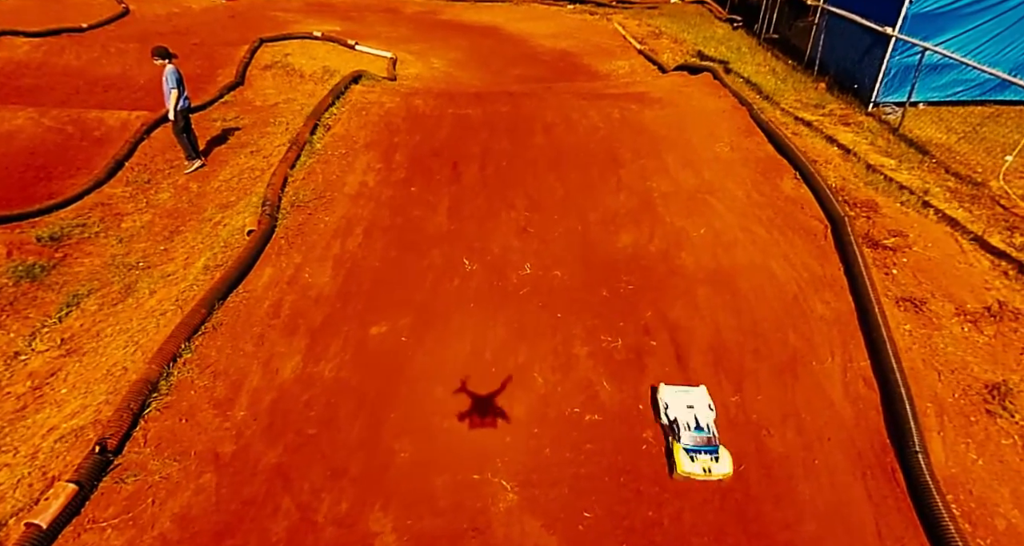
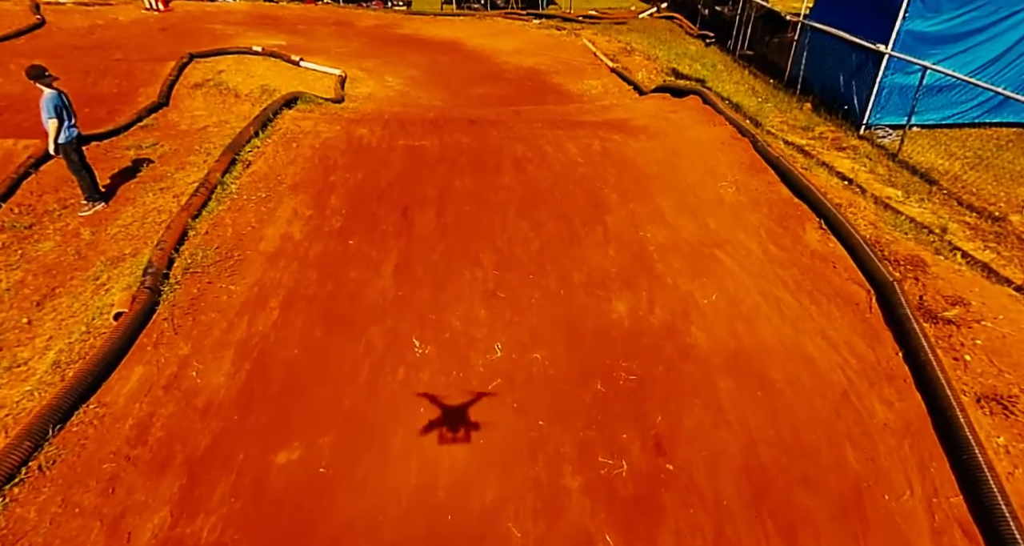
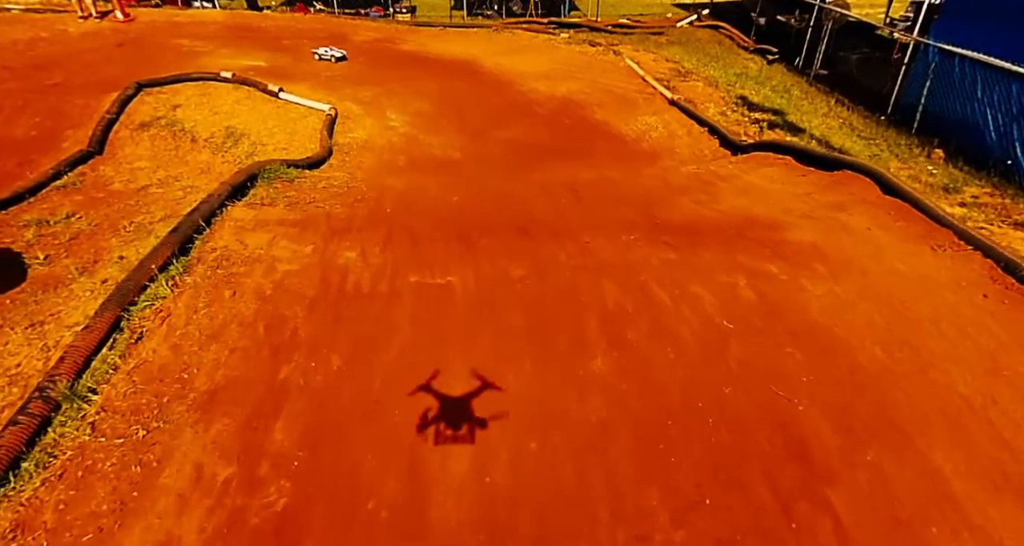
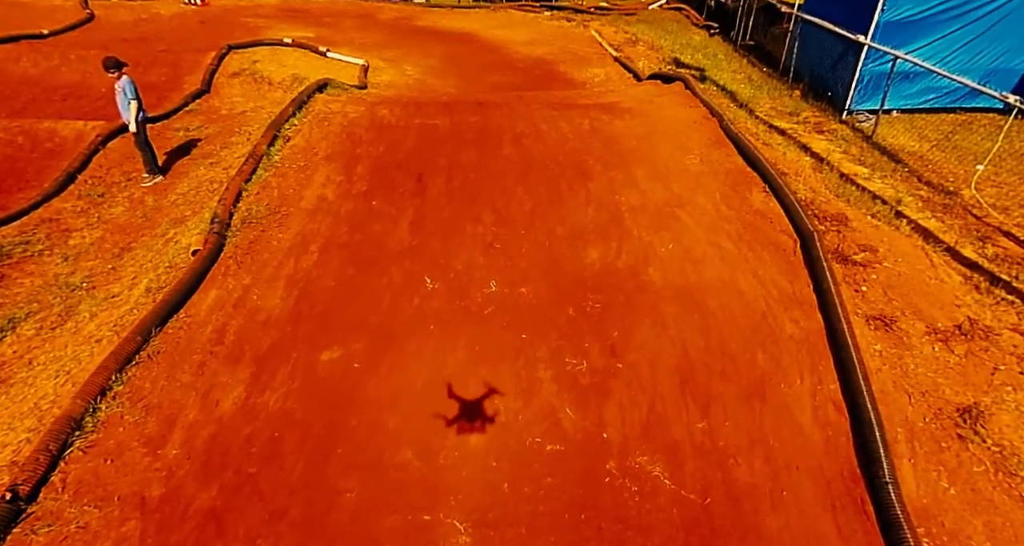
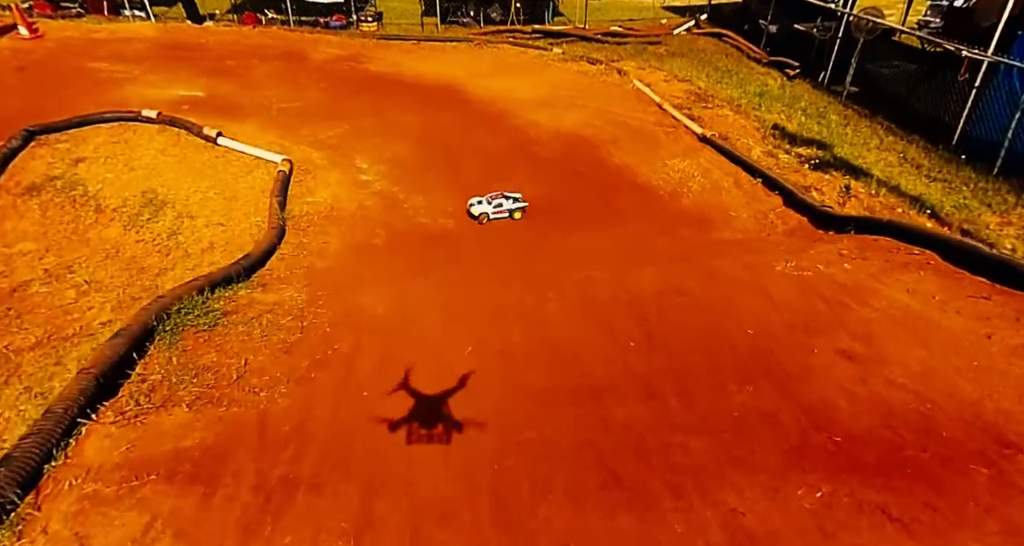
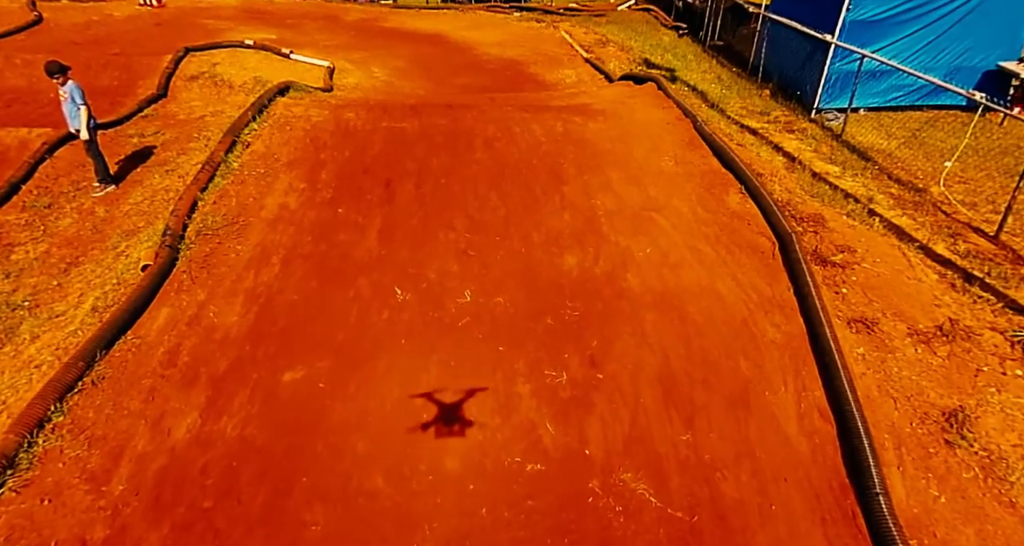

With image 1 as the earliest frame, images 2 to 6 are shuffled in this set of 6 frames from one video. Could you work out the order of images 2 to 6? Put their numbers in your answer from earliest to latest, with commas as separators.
4, 6, 2, 3, 5
